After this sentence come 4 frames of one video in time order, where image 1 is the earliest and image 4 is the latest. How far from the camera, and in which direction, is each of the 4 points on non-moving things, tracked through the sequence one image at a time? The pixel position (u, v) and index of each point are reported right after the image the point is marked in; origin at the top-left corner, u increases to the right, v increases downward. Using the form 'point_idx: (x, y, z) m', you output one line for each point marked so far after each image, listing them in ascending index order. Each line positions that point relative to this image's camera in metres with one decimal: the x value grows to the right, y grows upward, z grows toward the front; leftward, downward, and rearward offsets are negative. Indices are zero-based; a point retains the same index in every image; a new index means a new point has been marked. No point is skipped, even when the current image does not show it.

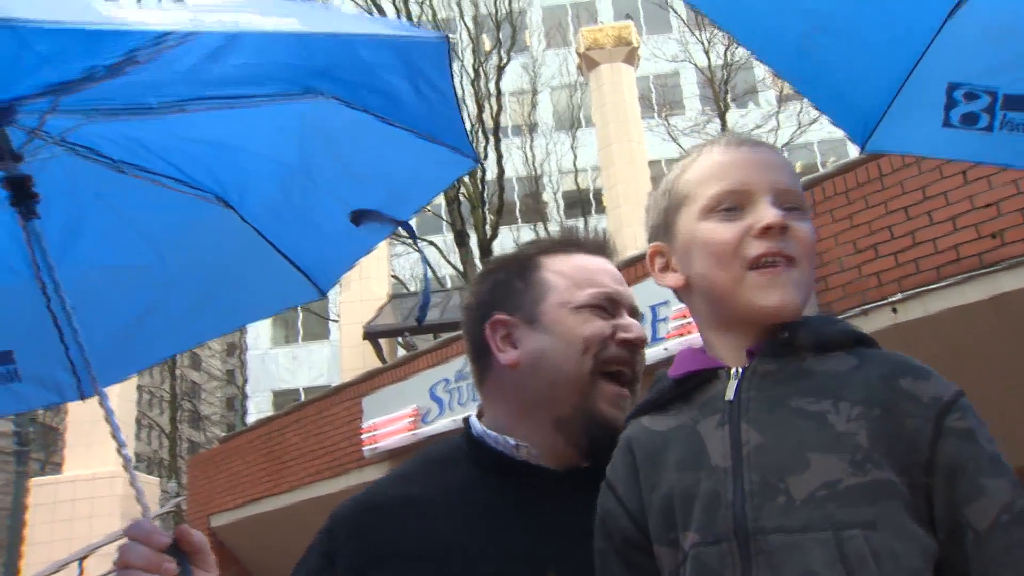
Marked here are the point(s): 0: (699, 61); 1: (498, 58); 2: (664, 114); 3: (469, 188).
0: (+4.4, +5.3, +19.5) m
1: (-0.3, +3.9, +14.1) m
2: (+3.4, +4.0, +19.1) m
3: (-0.7, +1.6, +13.8) m
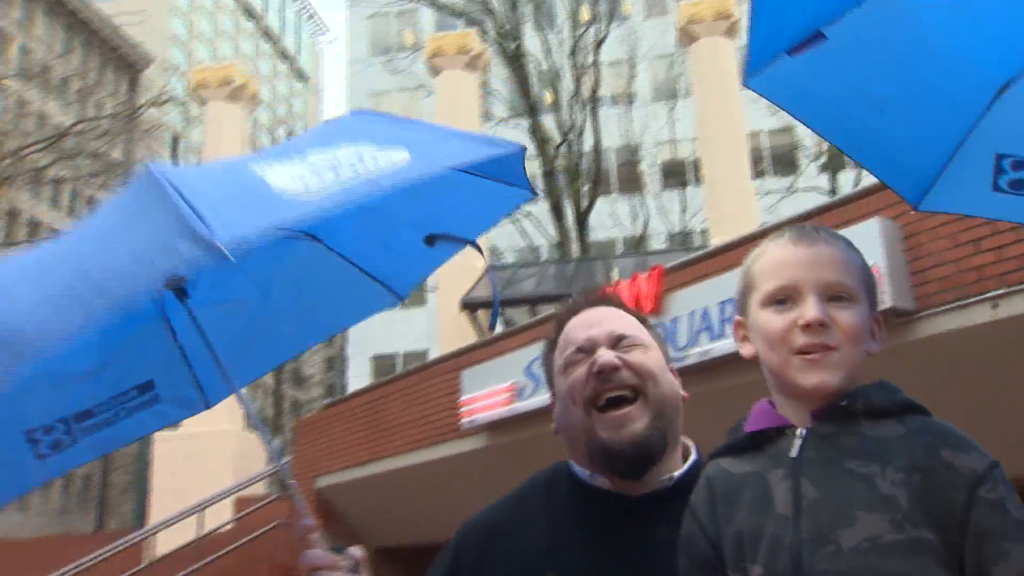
0: (+6.7, +5.8, +19.0) m
1: (+1.4, +4.2, +14.2) m
2: (+5.7, +4.4, +18.7) m
3: (+0.9, +1.9, +14.0) m
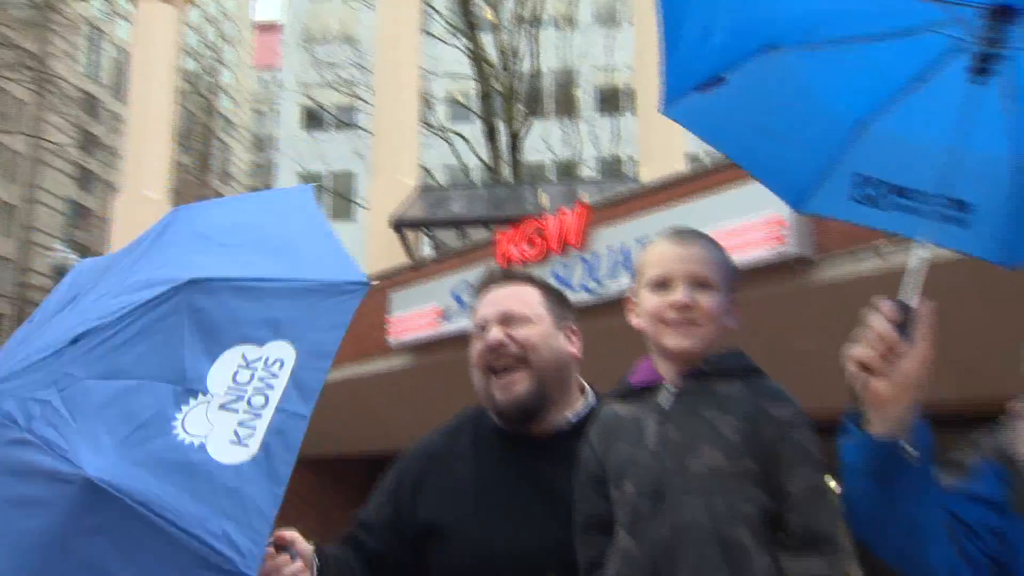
0: (+5.3, +7.2, +19.4) m
1: (+0.4, +5.4, +14.3) m
2: (+4.3, +5.9, +19.1) m
3: (-0.2, +3.2, +14.3) m
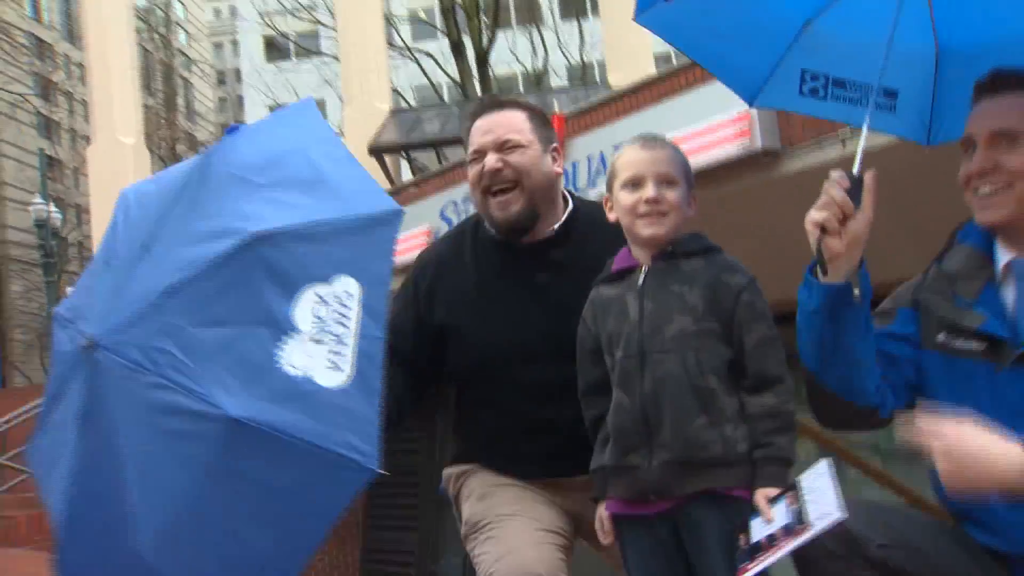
0: (+4.3, +9.6, +19.0) m
1: (-0.3, +6.9, +14.1) m
2: (+3.4, +8.2, +18.9) m
3: (-0.8, +4.6, +14.3) m
